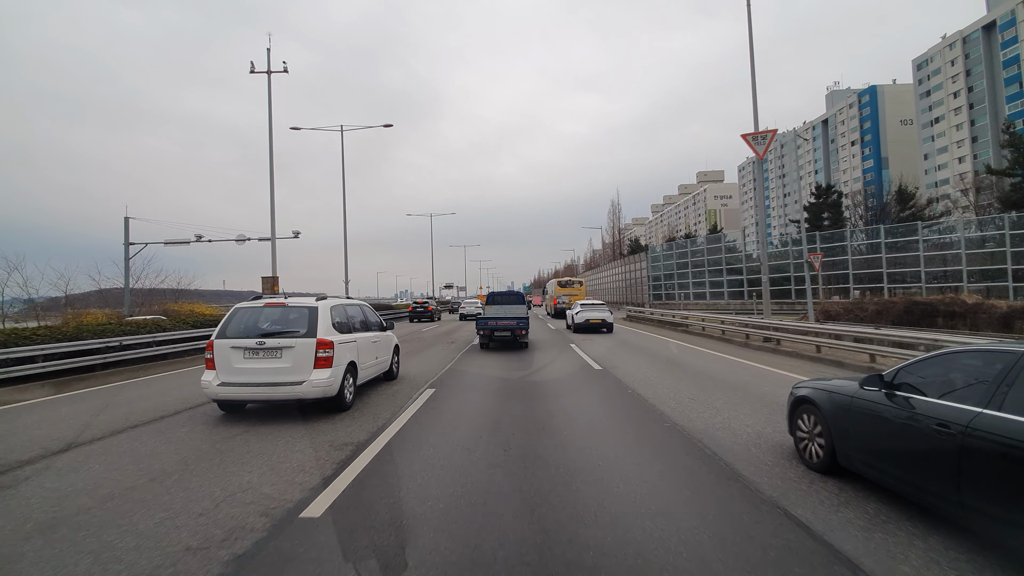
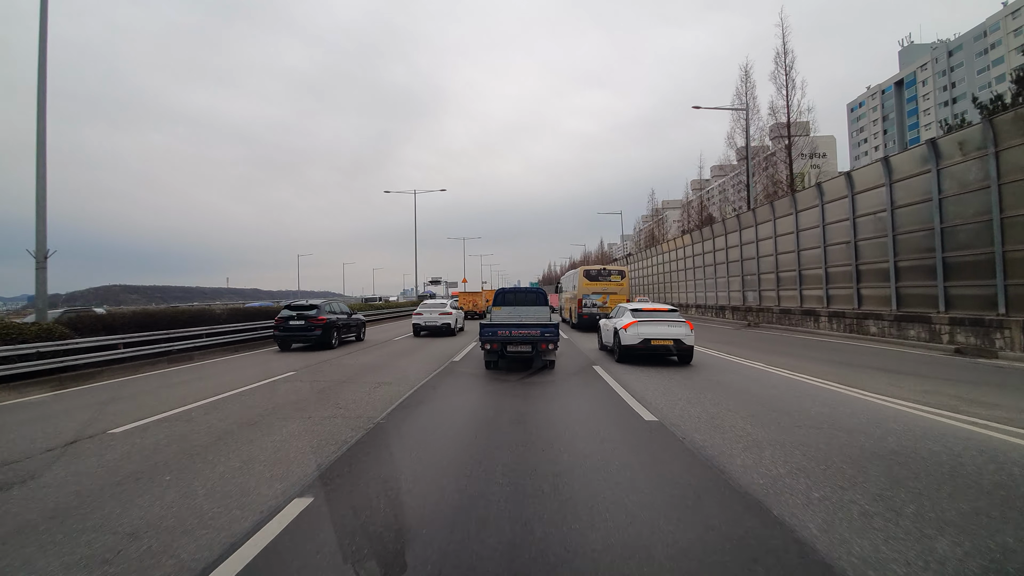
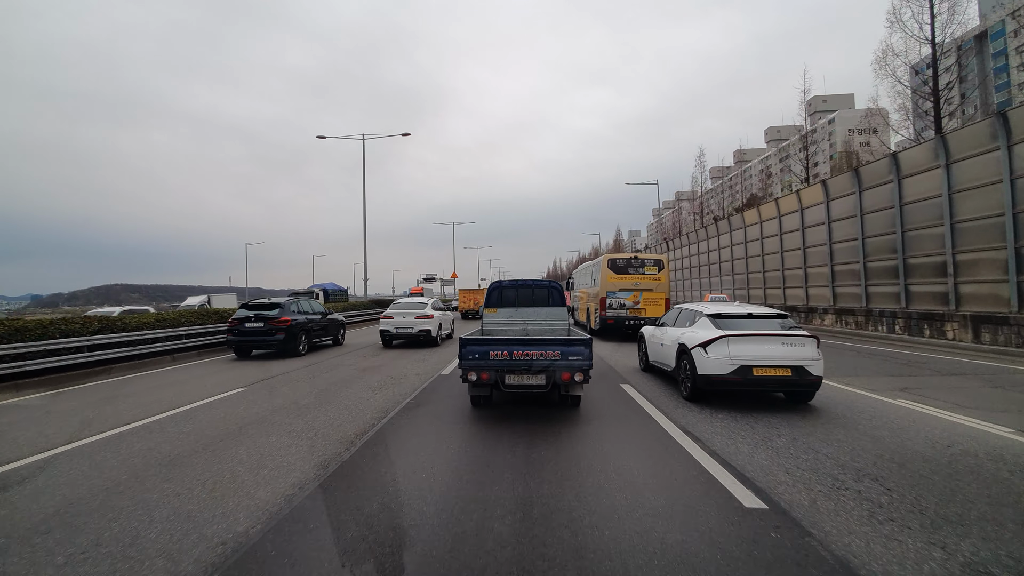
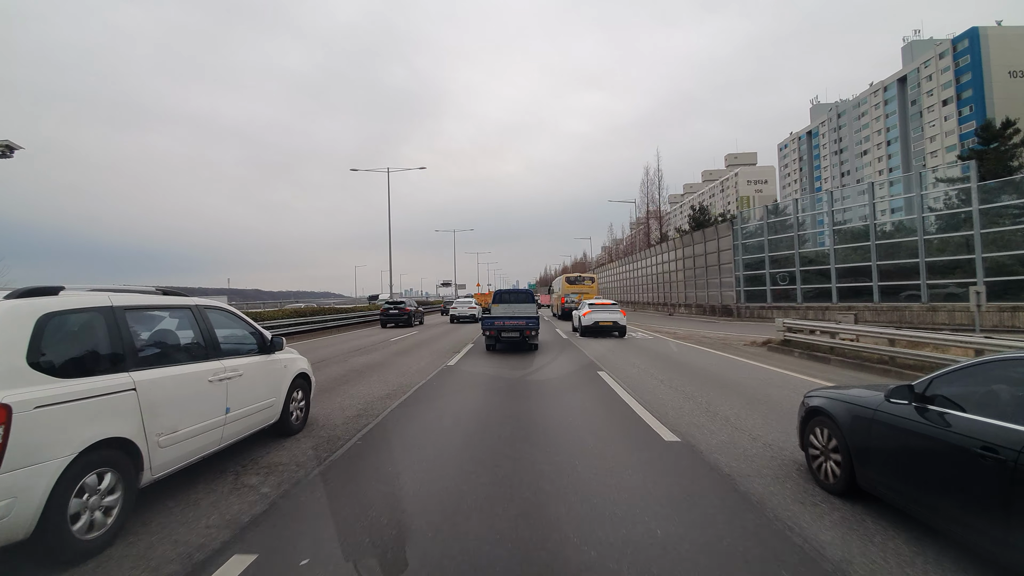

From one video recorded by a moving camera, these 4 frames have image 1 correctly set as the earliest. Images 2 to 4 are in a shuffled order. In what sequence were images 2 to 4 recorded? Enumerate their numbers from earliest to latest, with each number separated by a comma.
4, 2, 3
